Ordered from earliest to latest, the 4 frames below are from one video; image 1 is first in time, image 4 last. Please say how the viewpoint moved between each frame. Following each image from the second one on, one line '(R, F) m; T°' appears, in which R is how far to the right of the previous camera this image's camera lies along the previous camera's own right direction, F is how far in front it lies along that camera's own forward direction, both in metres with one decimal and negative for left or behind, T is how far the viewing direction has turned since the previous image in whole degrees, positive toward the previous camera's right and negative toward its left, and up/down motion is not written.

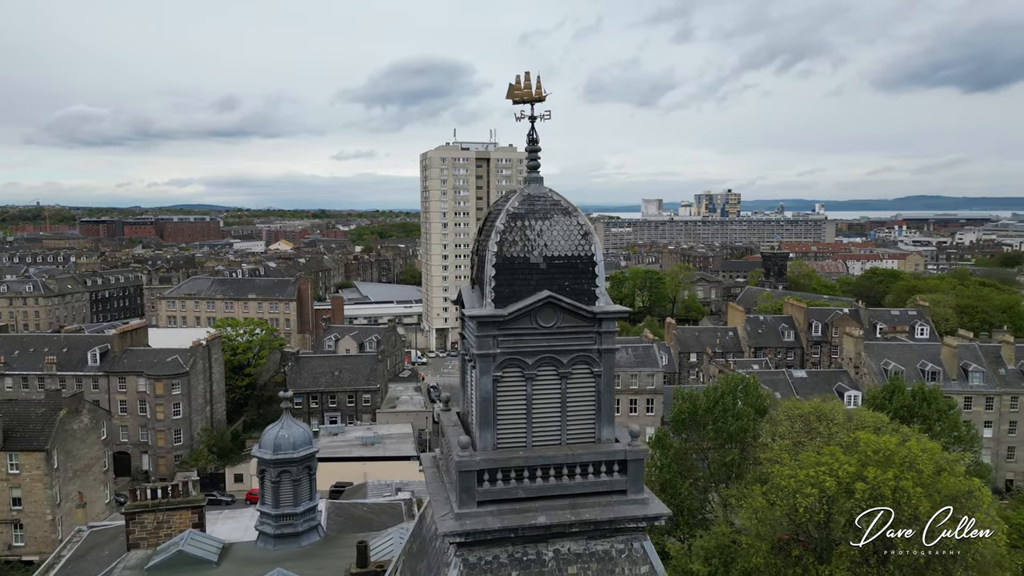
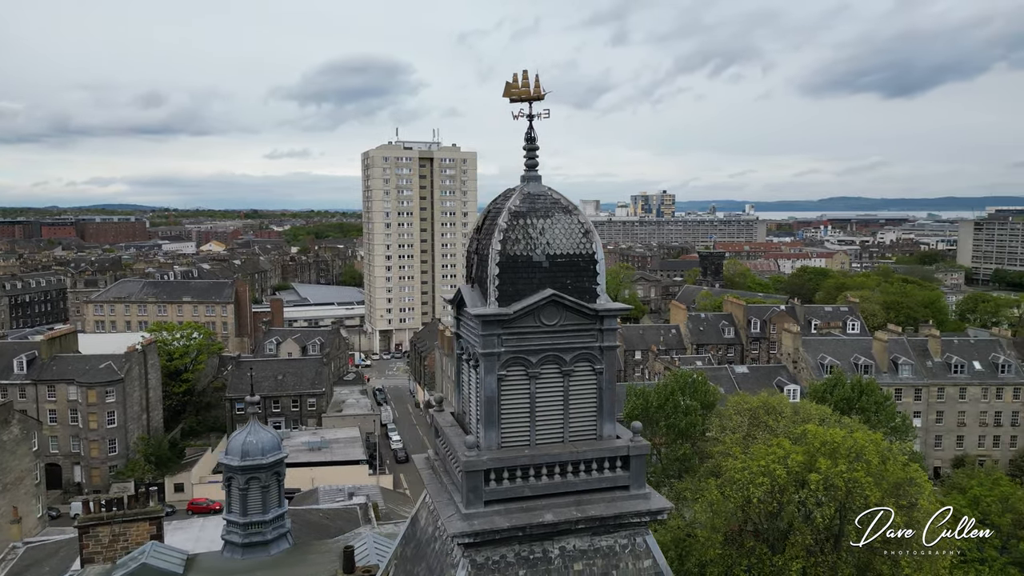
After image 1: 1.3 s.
(-0.7, 0.0) m; +5°
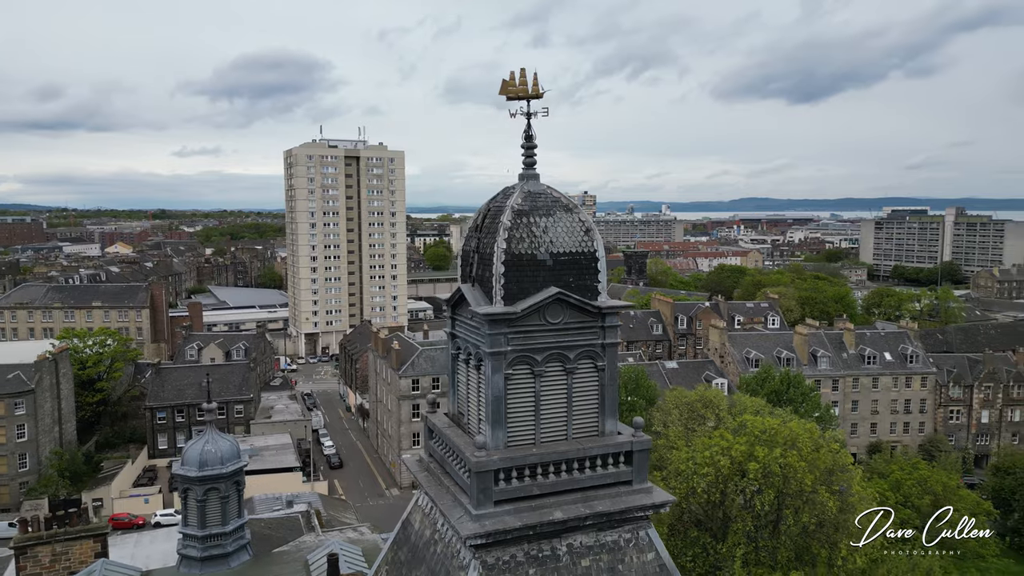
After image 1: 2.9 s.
(-0.9, +0.1) m; +6°
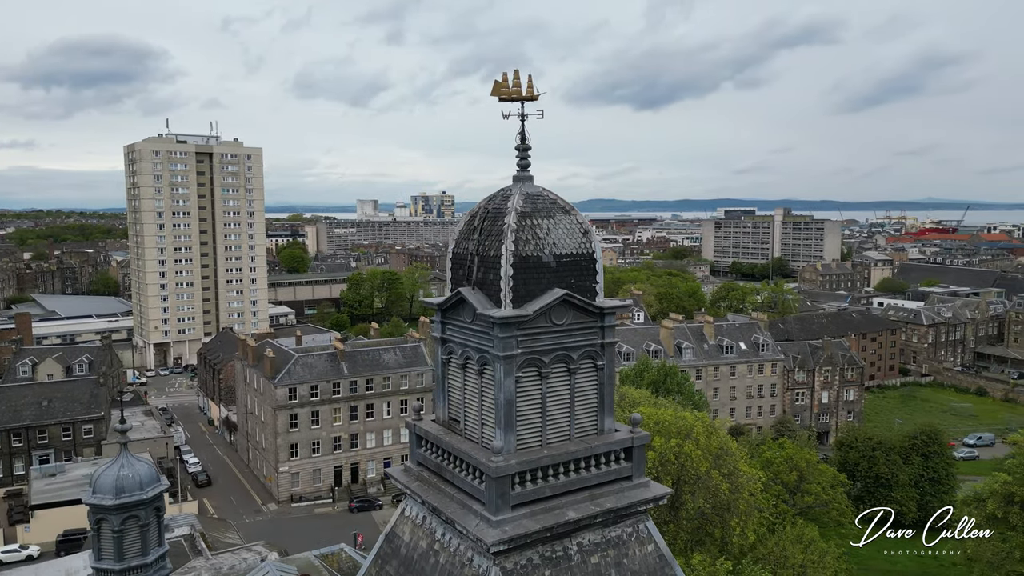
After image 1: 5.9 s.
(-1.7, +0.2) m; +11°
